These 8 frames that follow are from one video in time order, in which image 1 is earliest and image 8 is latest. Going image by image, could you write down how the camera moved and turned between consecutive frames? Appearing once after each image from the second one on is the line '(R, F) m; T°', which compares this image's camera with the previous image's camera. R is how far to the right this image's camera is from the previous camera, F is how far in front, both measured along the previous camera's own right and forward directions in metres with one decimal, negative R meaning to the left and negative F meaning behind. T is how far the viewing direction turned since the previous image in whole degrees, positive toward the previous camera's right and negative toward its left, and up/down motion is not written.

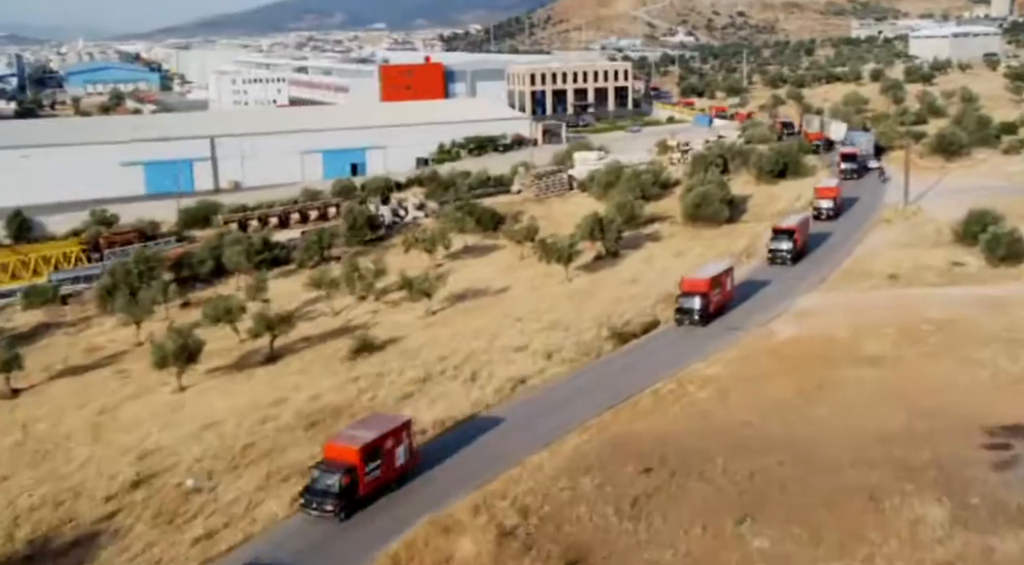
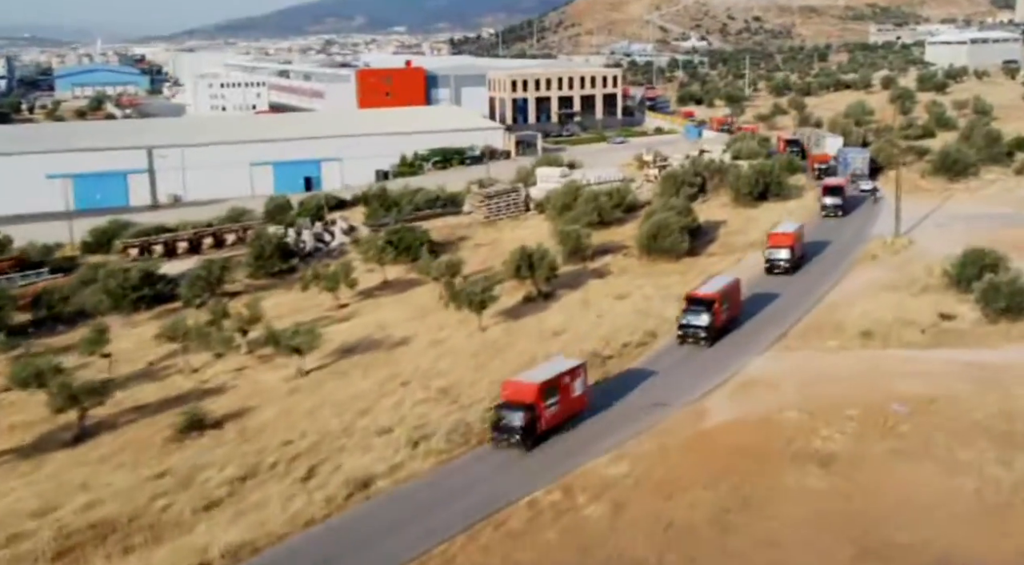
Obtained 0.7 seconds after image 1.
(+2.4, +4.6) m; -1°
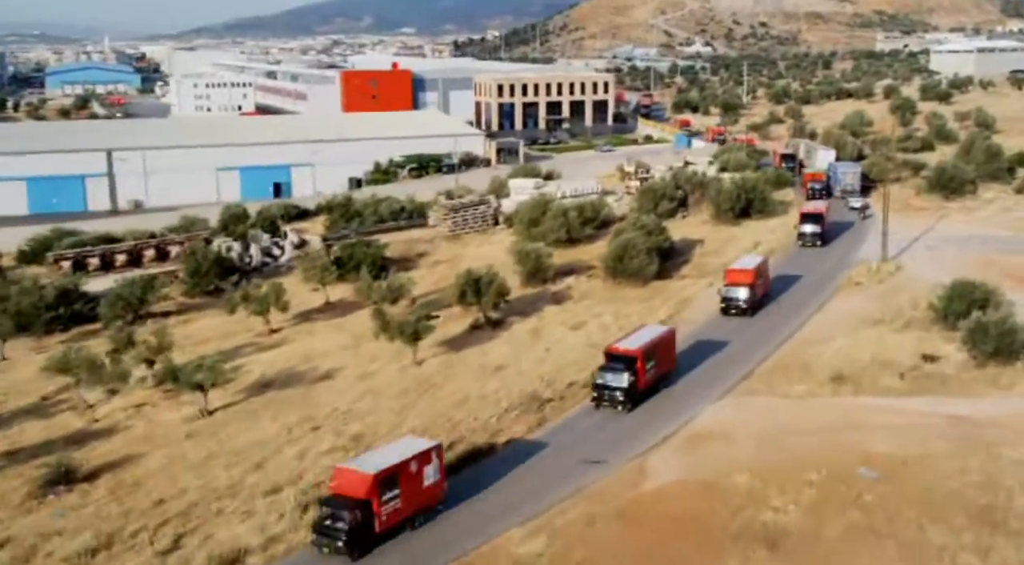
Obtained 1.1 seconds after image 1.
(+1.3, +2.3) m; 0°
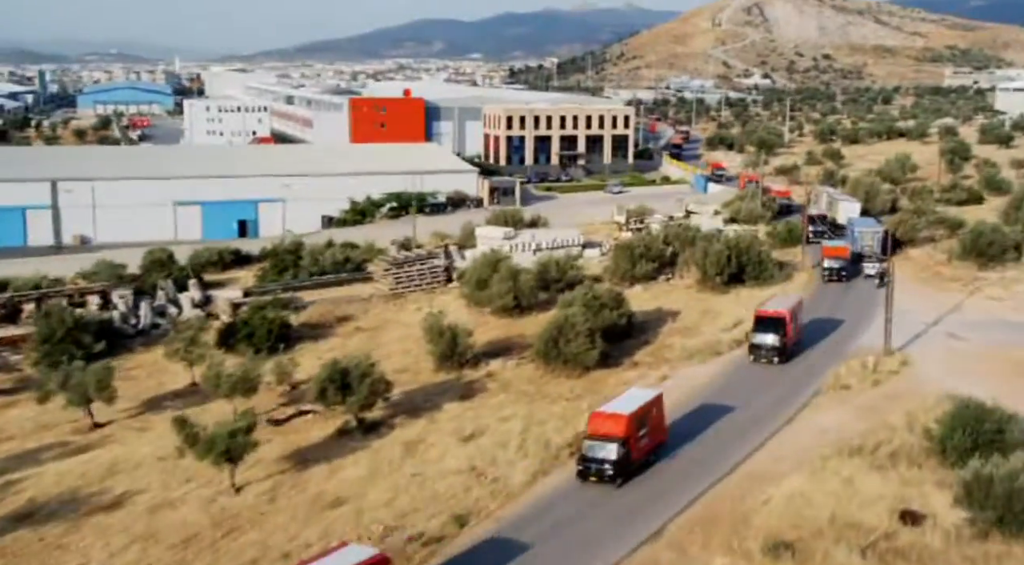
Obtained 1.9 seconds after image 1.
(+3.0, +5.3) m; -3°
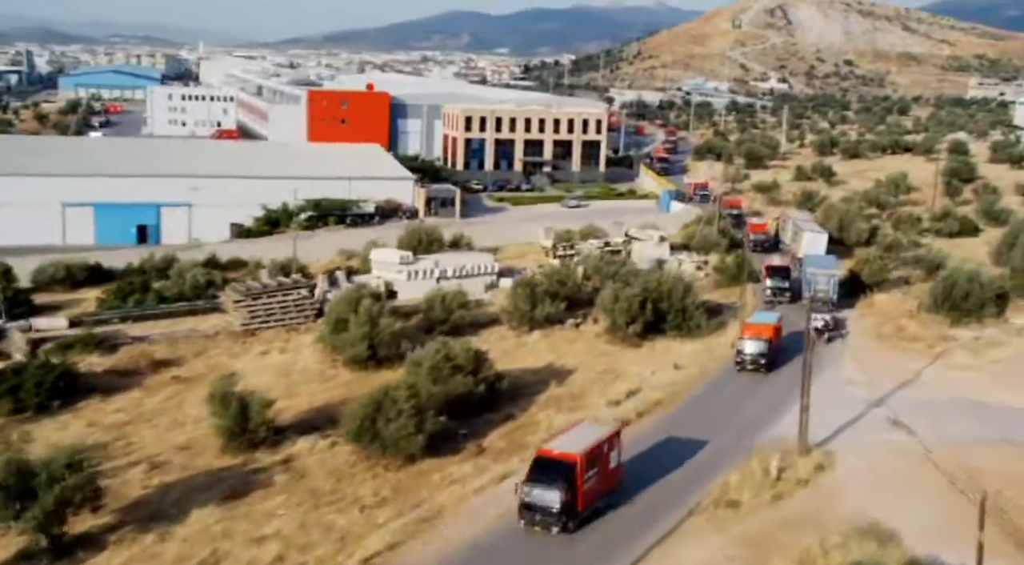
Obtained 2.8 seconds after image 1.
(+3.3, +5.2) m; -1°
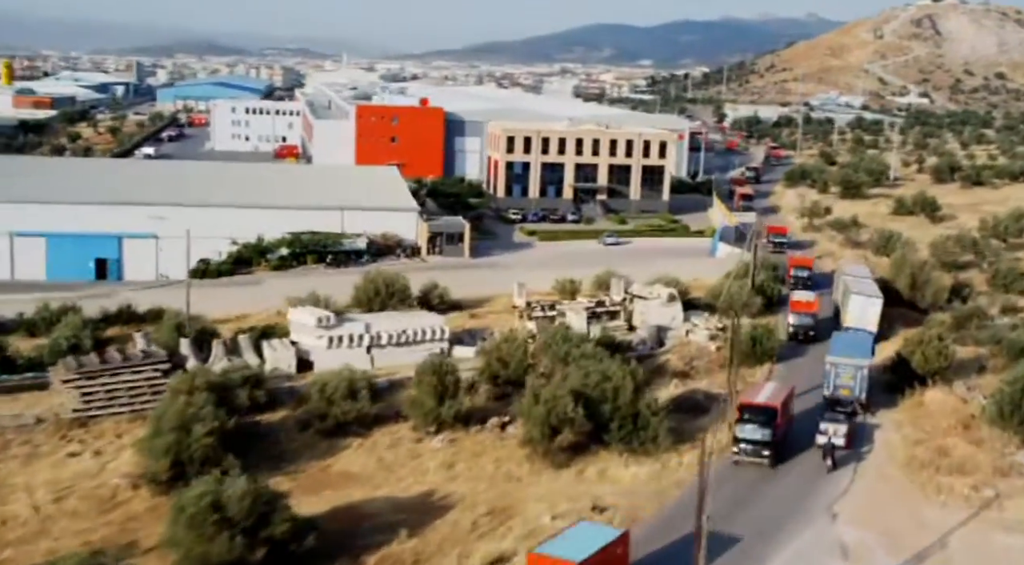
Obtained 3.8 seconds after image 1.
(+4.1, +6.7) m; -7°
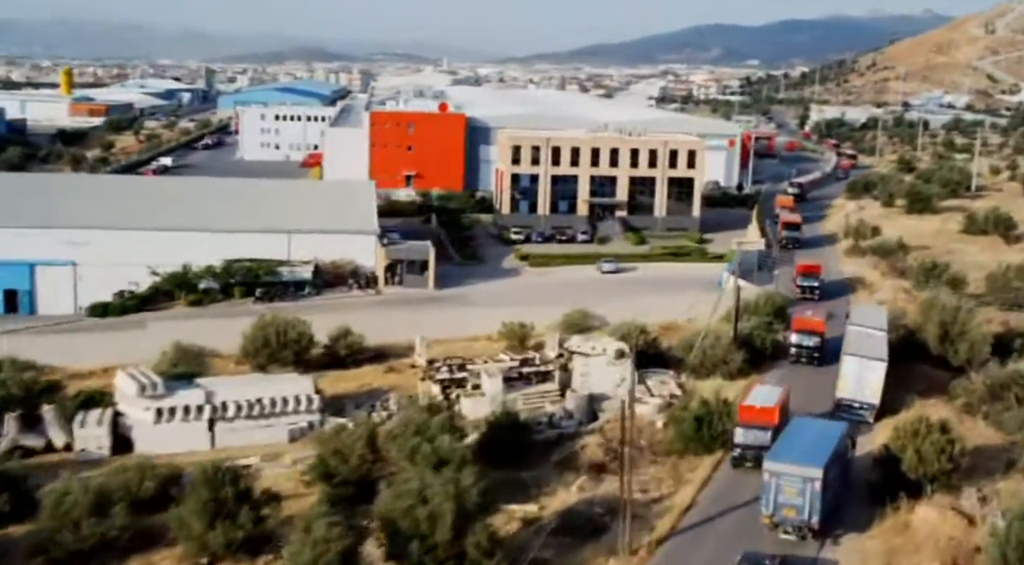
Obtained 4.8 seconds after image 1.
(+3.9, +5.8) m; -5°
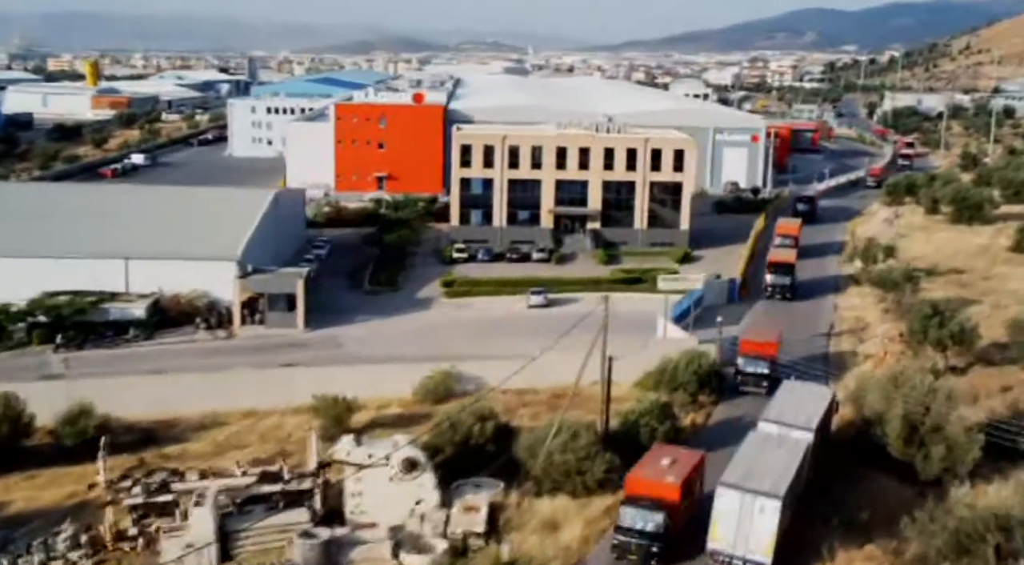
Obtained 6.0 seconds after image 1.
(+4.8, +7.3) m; -5°
